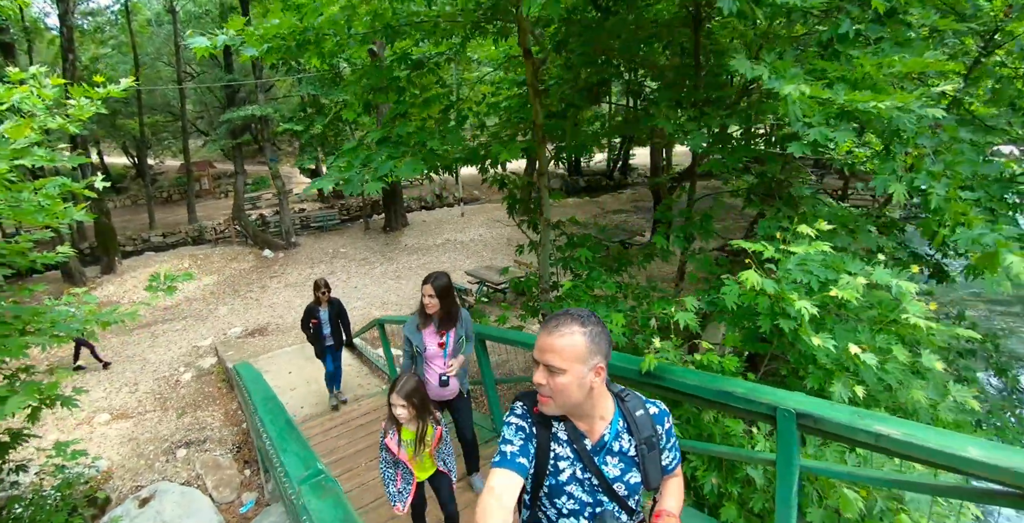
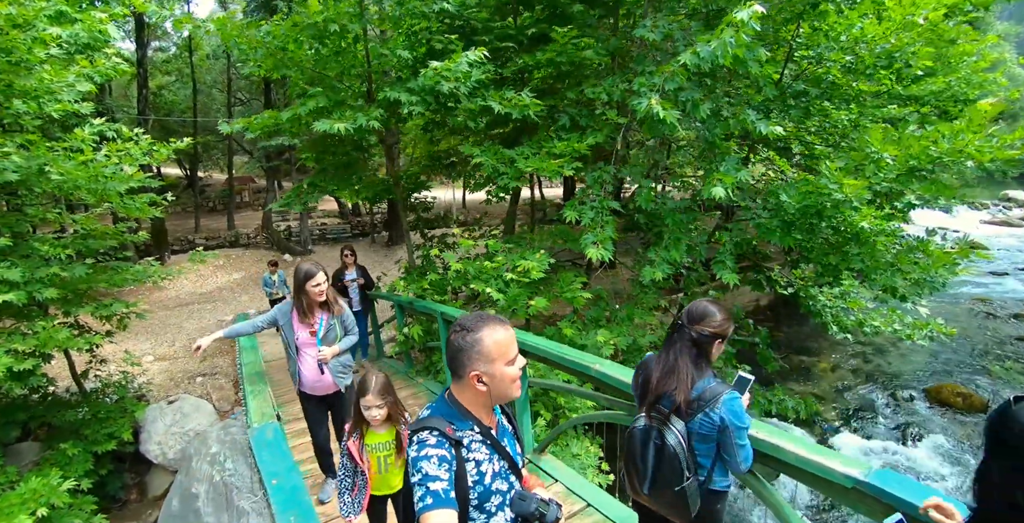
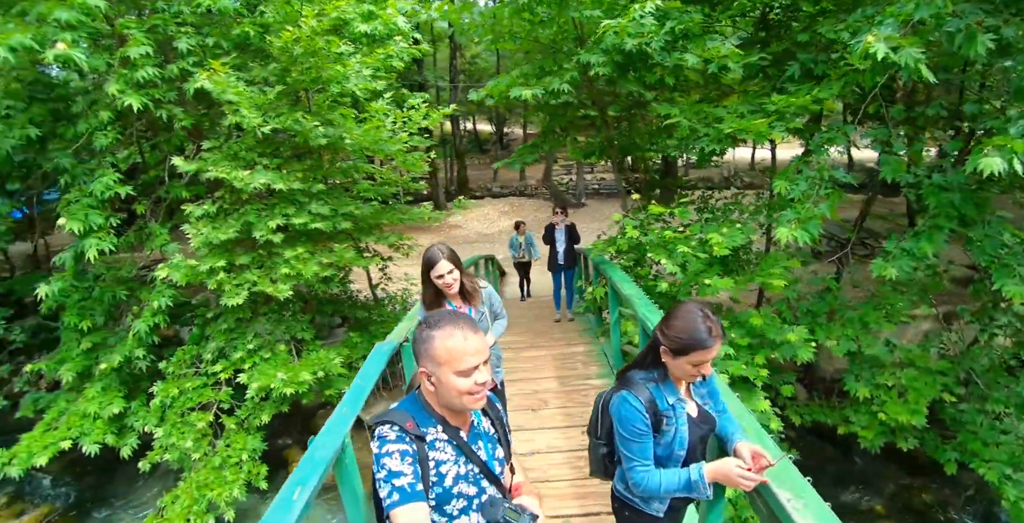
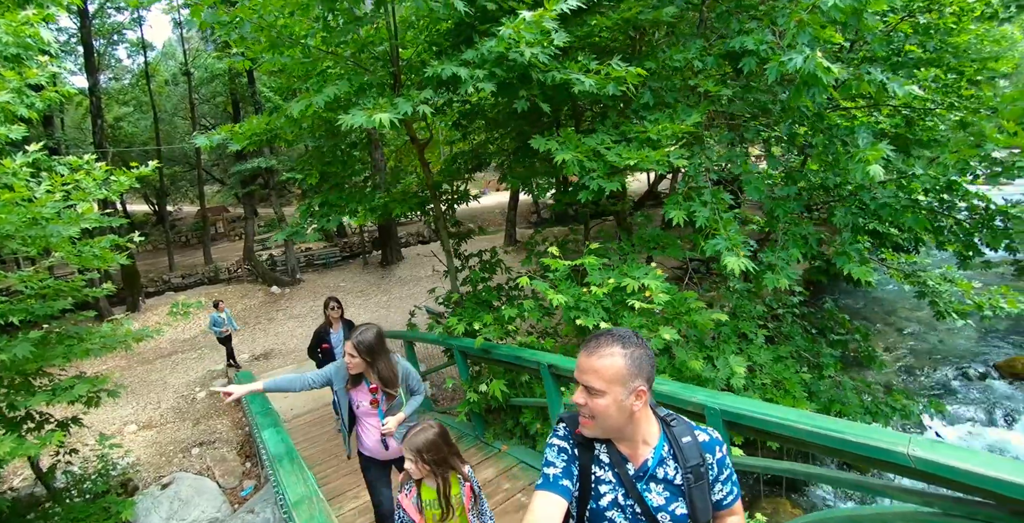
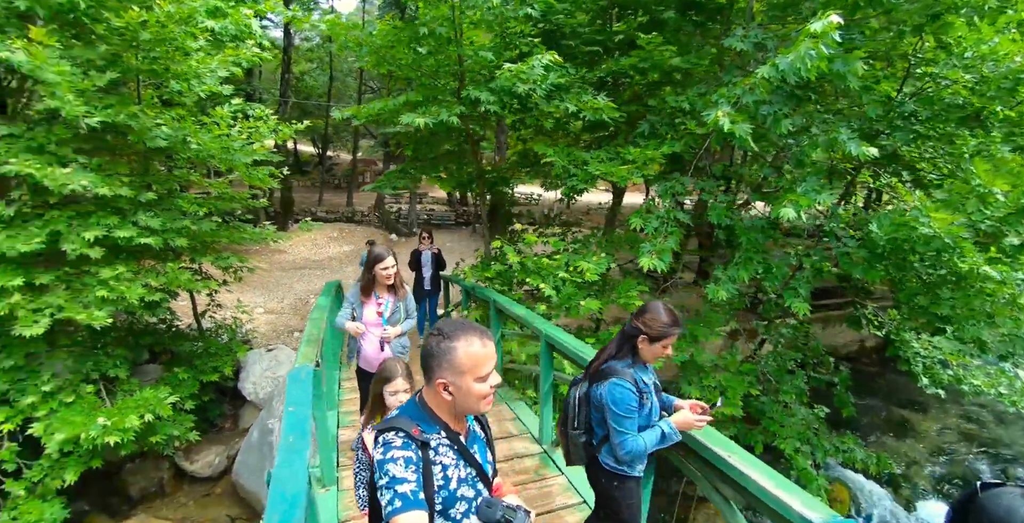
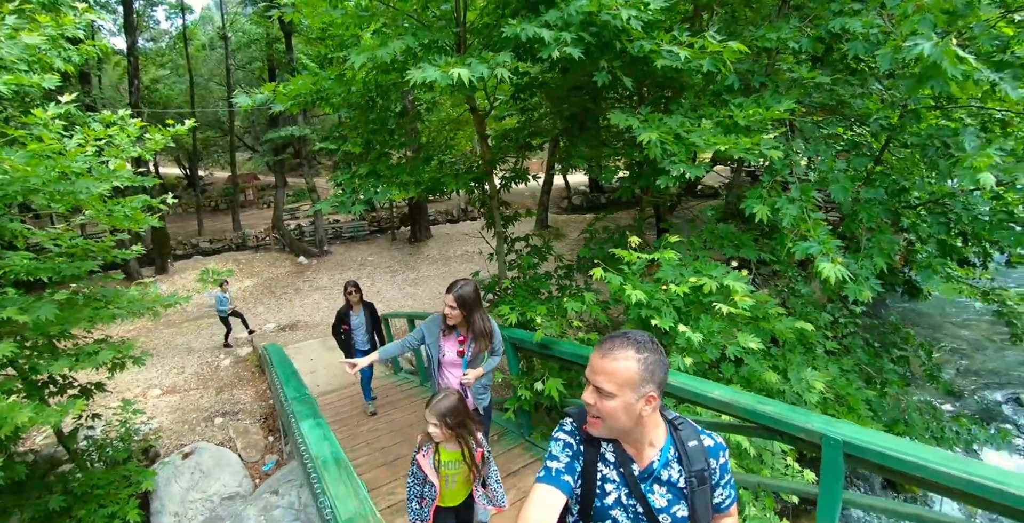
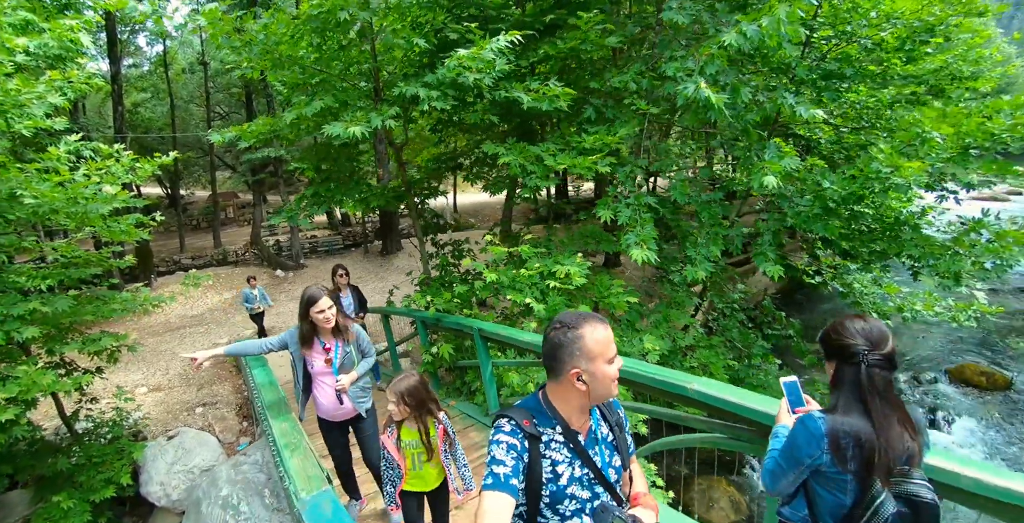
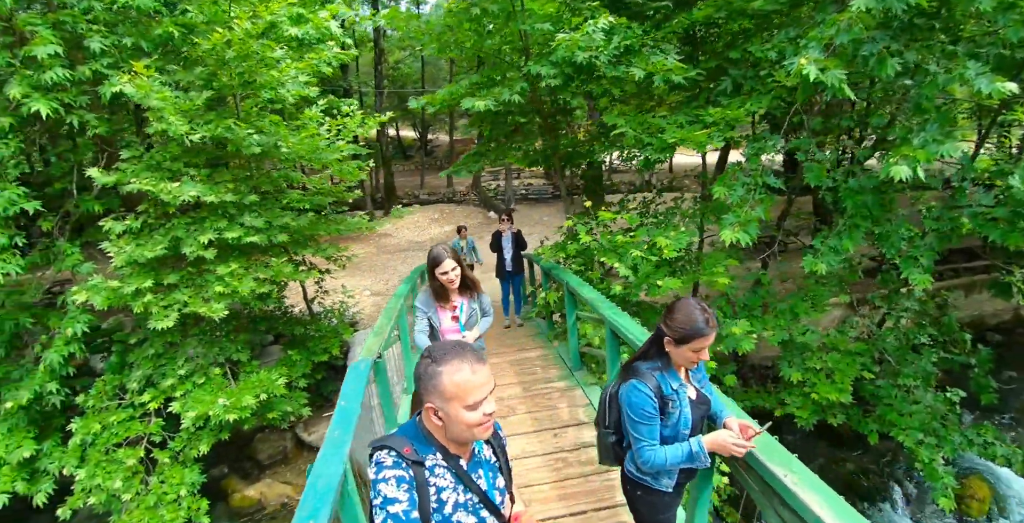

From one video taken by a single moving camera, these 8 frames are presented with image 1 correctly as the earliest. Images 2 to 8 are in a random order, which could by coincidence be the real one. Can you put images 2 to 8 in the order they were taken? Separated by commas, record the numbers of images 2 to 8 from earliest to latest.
6, 4, 7, 2, 5, 8, 3
